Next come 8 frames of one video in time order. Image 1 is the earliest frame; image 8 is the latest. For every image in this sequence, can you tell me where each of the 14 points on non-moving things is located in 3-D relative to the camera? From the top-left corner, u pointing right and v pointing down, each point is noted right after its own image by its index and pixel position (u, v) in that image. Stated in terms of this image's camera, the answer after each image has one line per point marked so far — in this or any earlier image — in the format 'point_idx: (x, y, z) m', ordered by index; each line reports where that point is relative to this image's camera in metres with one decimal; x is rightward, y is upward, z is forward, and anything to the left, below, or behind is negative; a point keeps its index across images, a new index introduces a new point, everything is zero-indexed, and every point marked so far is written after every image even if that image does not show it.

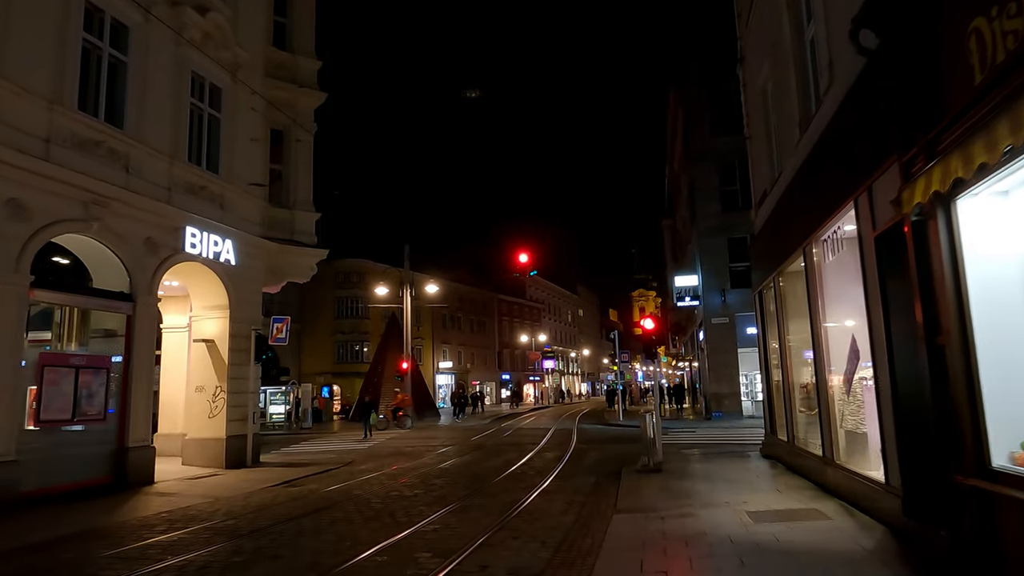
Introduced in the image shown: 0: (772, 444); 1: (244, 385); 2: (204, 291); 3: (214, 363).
0: (+5.6, -3.4, +14.8) m
1: (-6.8, -2.5, +17.3) m
2: (-7.7, -0.1, +17.1) m
3: (-7.4, -1.9, +16.9) m
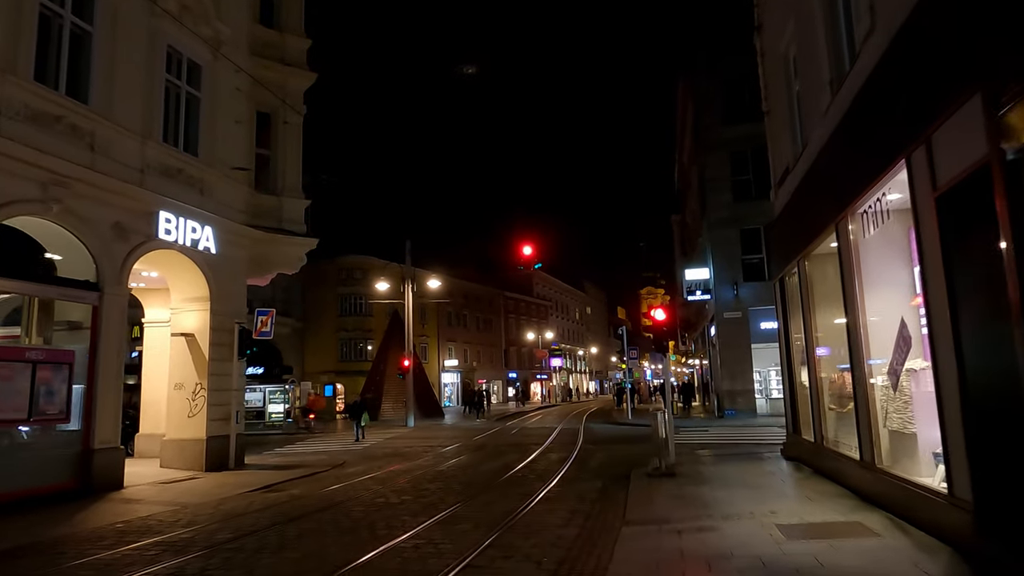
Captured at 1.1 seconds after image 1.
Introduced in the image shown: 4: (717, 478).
0: (+5.6, -3.1, +13.5) m
1: (-6.8, -2.3, +16.3) m
2: (-7.7, +0.1, +16.0) m
3: (-7.4, -1.6, +15.8) m
4: (+3.5, -3.3, +11.7) m
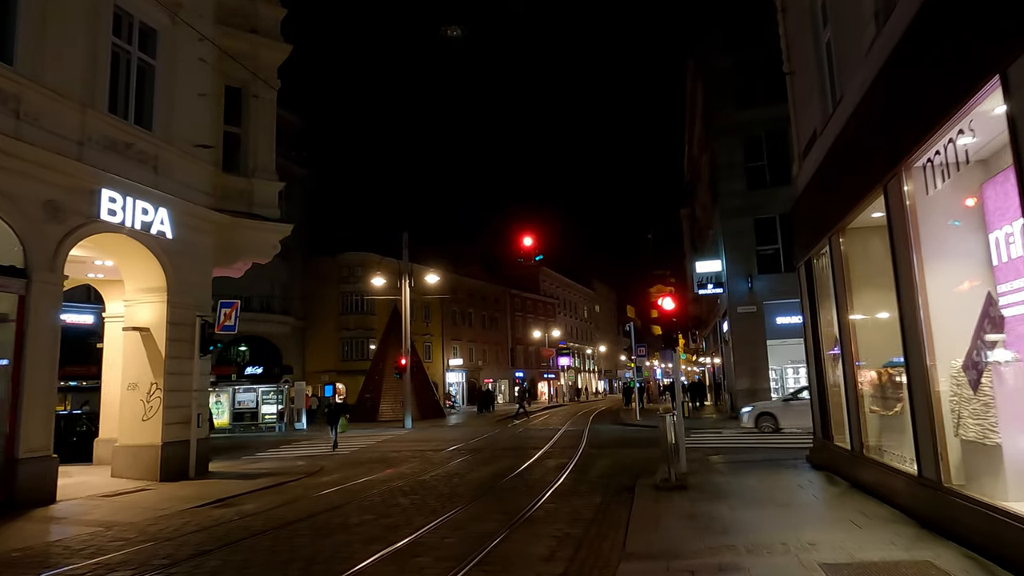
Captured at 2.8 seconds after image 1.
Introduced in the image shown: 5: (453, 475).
0: (+5.4, -2.8, +11.8) m
1: (-7.0, -2.0, +14.6) m
2: (-7.9, +0.4, +14.4) m
3: (-7.6, -1.4, +14.2) m
4: (+3.3, -3.0, +10.0) m
5: (-1.2, -3.8, +13.8) m
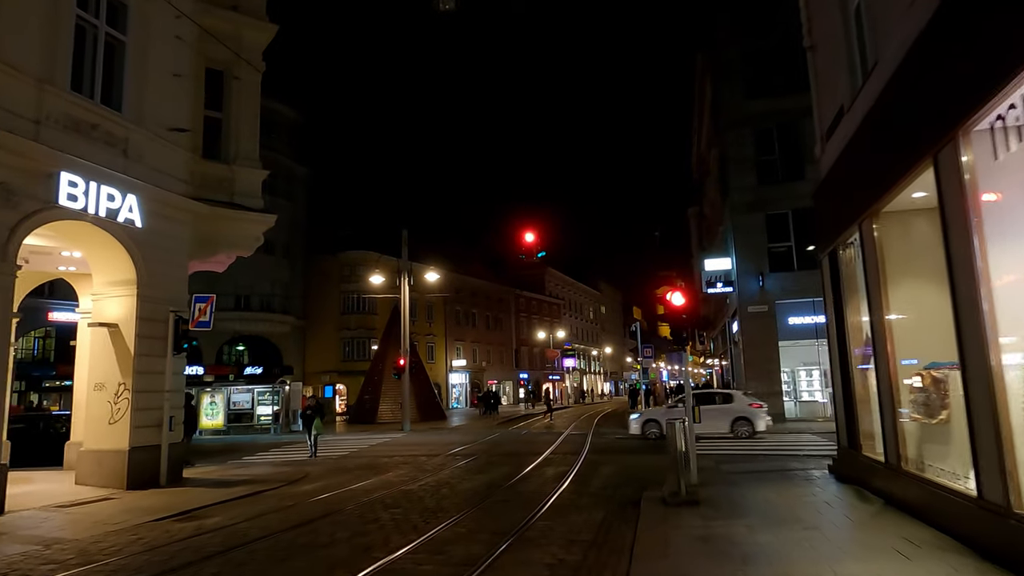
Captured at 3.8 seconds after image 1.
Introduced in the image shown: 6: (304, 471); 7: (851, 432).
0: (+5.3, -2.7, +10.6) m
1: (-7.1, -1.9, +13.6) m
2: (-8.0, +0.5, +13.4) m
3: (-7.6, -1.3, +13.2) m
4: (+3.2, -2.9, +8.8) m
5: (-1.3, -3.7, +12.7) m
6: (-4.9, -4.4, +16.3) m
7: (+5.3, -2.3, +10.7) m
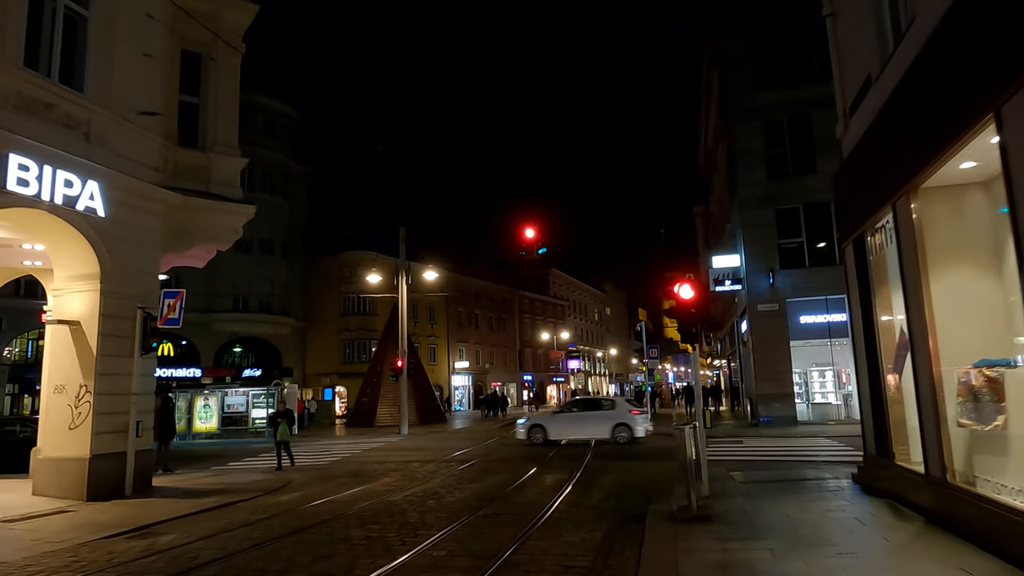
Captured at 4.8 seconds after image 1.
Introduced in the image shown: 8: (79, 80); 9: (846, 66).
0: (+5.2, -2.6, +9.5) m
1: (-7.2, -1.8, +12.6) m
2: (-8.1, +0.6, +12.4) m
3: (-7.8, -1.2, +12.2) m
4: (+3.0, -2.7, +7.8) m
5: (-1.4, -3.6, +11.7) m
6: (-5.0, -4.3, +15.3) m
7: (+5.2, -2.1, +9.6) m
8: (-7.9, +3.8, +12.4) m
9: (+5.2, +3.5, +10.7) m
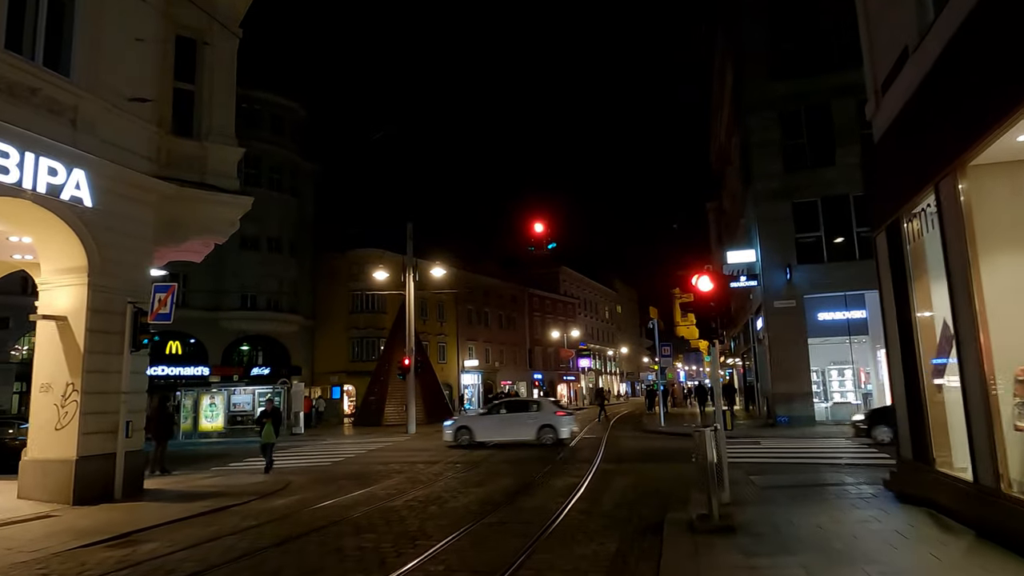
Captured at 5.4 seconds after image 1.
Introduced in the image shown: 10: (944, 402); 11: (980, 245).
0: (+5.2, -2.5, +8.8) m
1: (-7.1, -1.7, +12.1) m
2: (-8.0, +0.7, +11.9) m
3: (-7.6, -1.1, +11.7) m
4: (+3.1, -2.6, +7.0) m
5: (-1.3, -3.5, +11.1) m
6: (-4.9, -4.2, +14.7) m
7: (+5.3, -2.0, +8.8) m
8: (-7.8, +3.9, +11.9) m
9: (+5.3, +3.6, +10.0) m
10: (+5.2, -1.4, +8.3) m
11: (+4.8, +0.4, +7.1) m
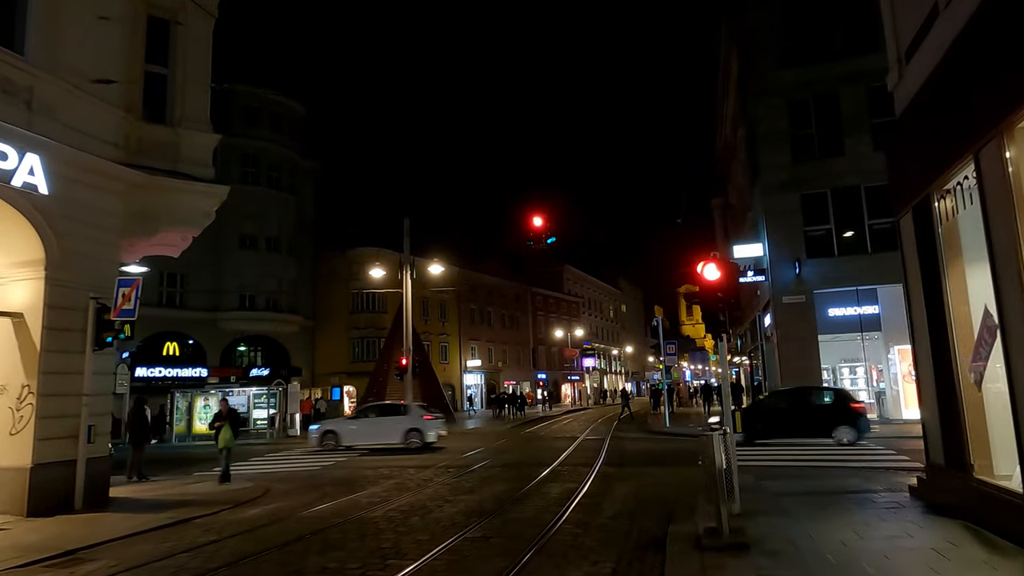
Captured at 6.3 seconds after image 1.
0: (+5.1, -2.3, +7.9) m
1: (-7.2, -1.6, +11.2) m
2: (-8.2, +0.8, +11.1) m
3: (-7.8, -1.0, +10.8) m
4: (+2.9, -2.5, +6.1) m
5: (-1.5, -3.3, +10.2) m
6: (-5.0, -4.1, +13.8) m
7: (+5.1, -1.8, +7.9) m
8: (-8.0, +4.0, +11.0) m
9: (+5.1, +3.8, +9.0) m
10: (+5.0, -1.2, +7.4) m
11: (+4.6, +0.6, +6.1) m
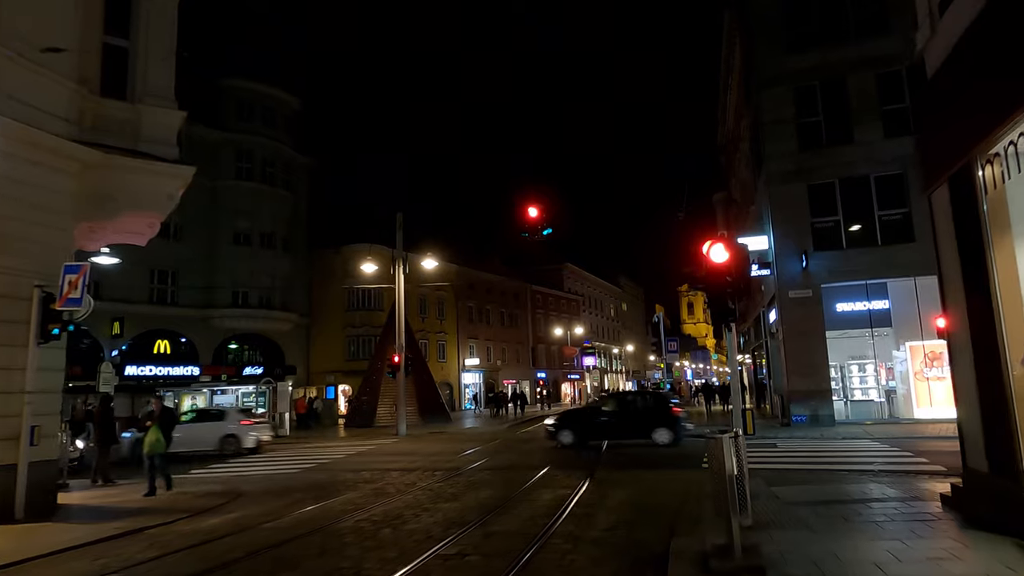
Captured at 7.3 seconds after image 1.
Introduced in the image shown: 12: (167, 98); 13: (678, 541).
0: (+4.9, -2.1, +6.8) m
1: (-7.4, -1.4, +10.2) m
2: (-8.4, +1.0, +10.0) m
3: (-8.0, -0.8, +9.8) m
4: (+2.7, -2.3, +5.1) m
5: (-1.7, -3.1, +9.1) m
6: (-5.2, -3.9, +12.8) m
7: (+4.9, -1.6, +6.9) m
8: (-8.2, +4.2, +10.0) m
9: (+4.9, +4.0, +8.0) m
10: (+4.8, -1.0, +6.3) m
11: (+4.4, +0.8, +5.1) m
12: (-6.5, +3.5, +12.8) m
13: (+1.8, -2.7, +7.3) m
